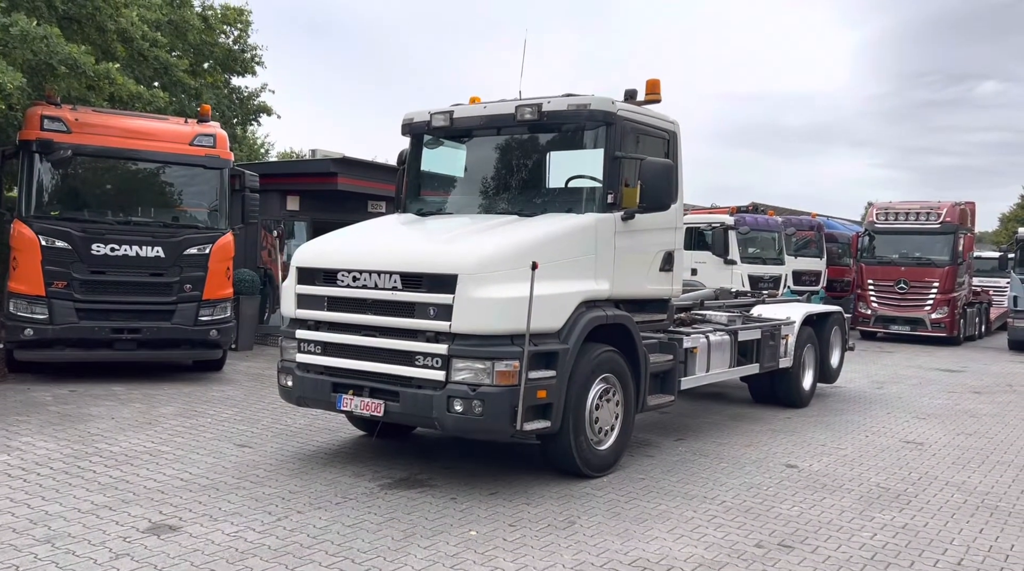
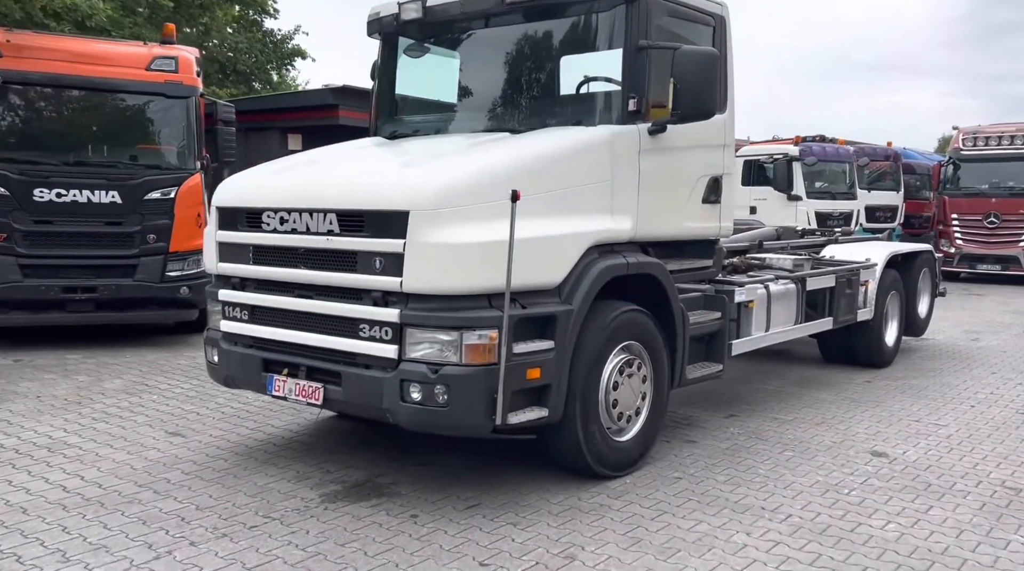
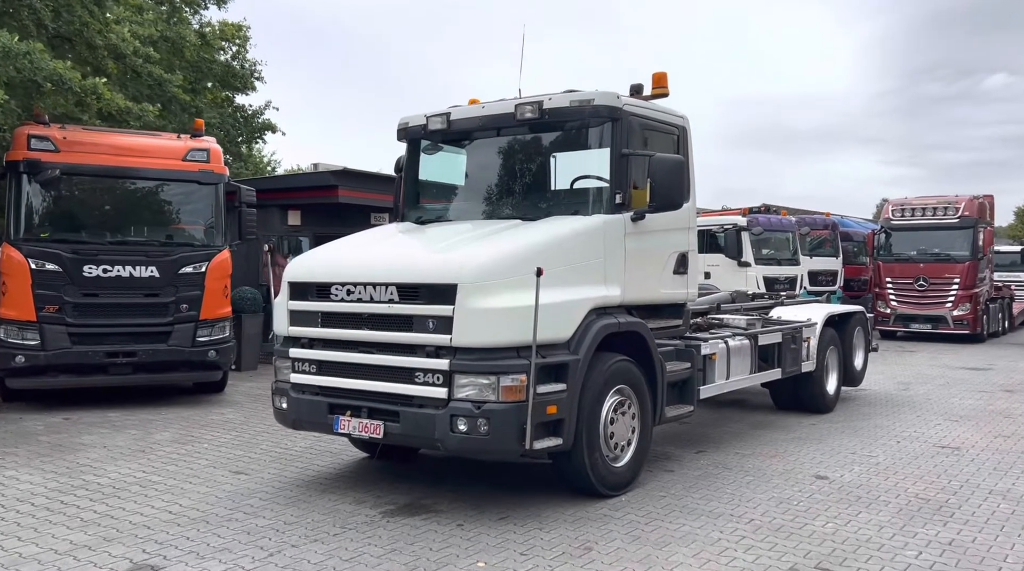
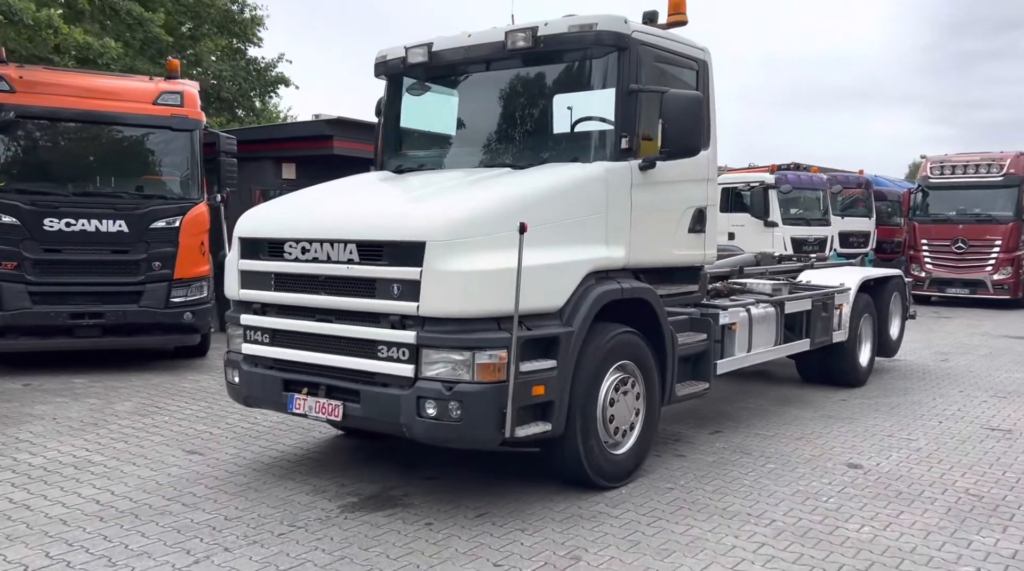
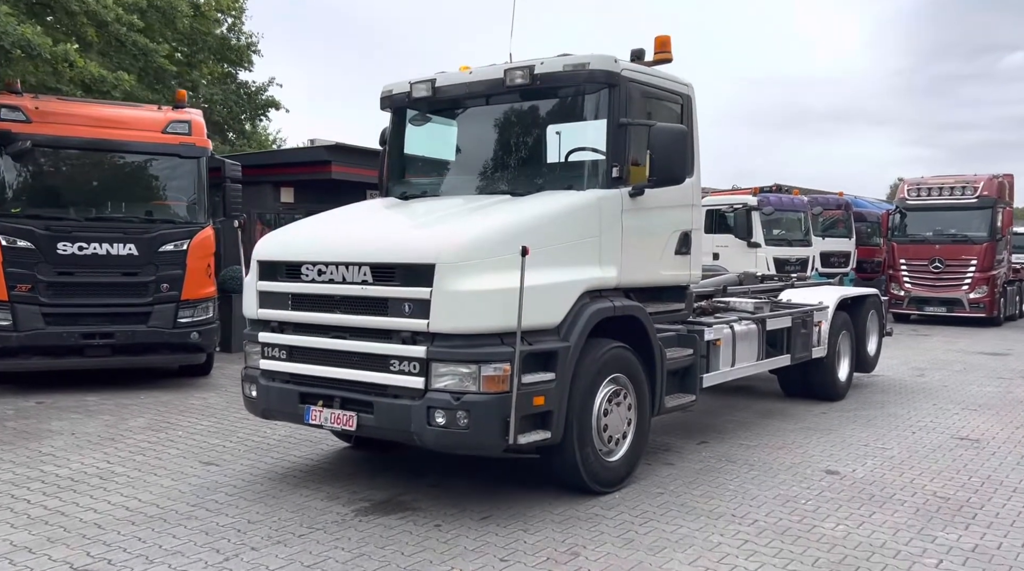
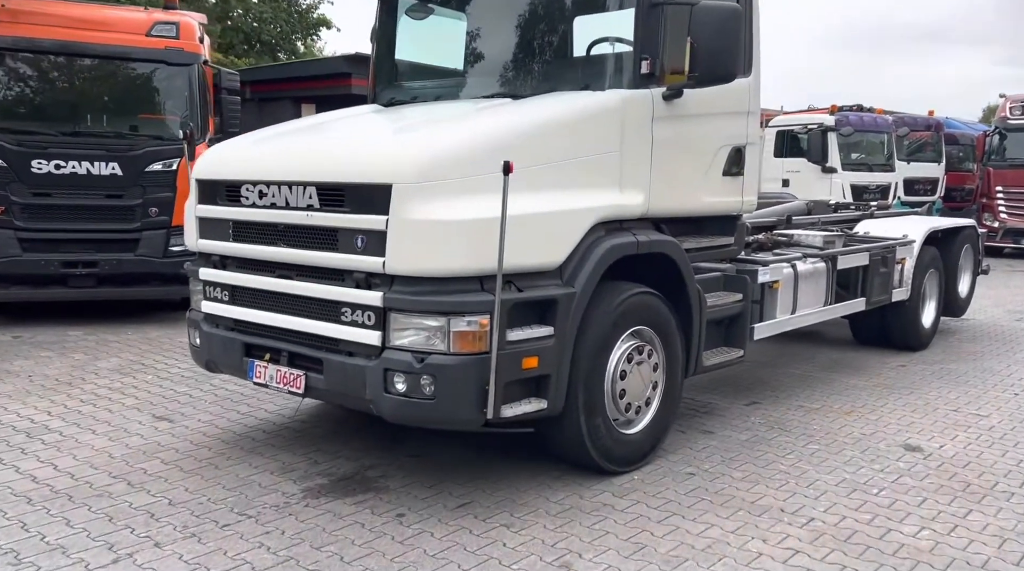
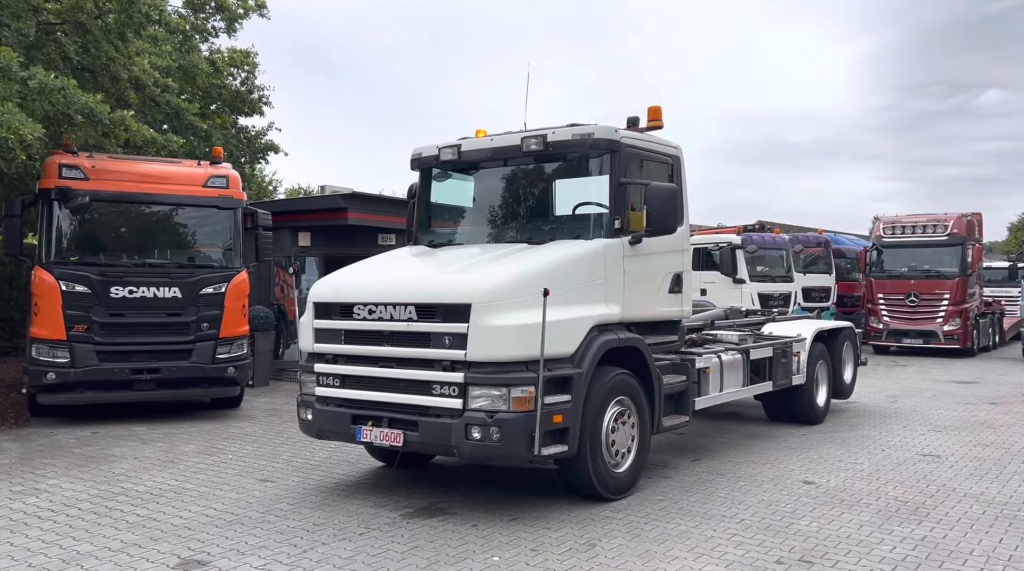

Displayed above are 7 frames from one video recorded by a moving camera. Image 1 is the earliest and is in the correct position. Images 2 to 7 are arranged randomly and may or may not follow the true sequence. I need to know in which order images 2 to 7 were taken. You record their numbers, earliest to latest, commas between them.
7, 3, 5, 4, 2, 6
